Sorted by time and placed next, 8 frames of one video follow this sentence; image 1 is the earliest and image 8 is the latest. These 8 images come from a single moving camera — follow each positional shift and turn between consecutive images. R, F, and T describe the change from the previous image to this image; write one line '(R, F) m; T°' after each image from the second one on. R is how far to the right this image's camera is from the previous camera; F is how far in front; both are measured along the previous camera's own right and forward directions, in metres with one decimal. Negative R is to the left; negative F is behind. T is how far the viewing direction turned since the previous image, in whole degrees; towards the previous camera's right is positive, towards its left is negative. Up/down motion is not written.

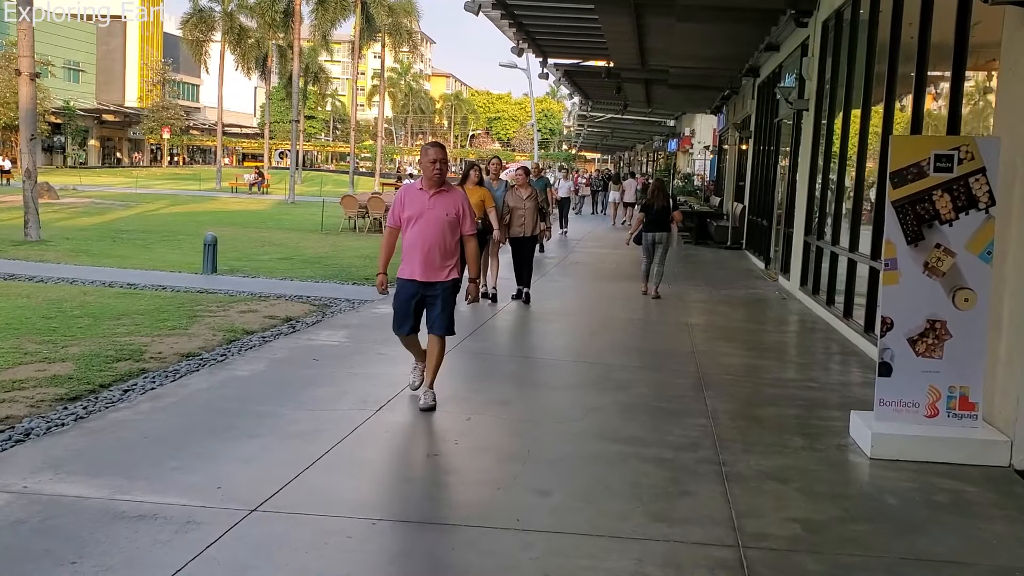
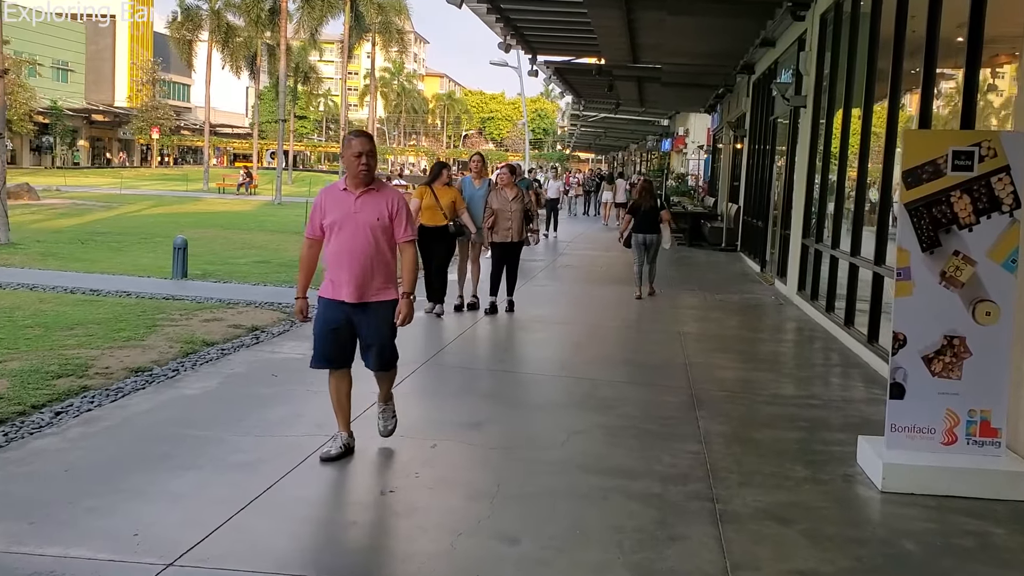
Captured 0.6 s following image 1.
(+0.1, +0.5) m; 0°
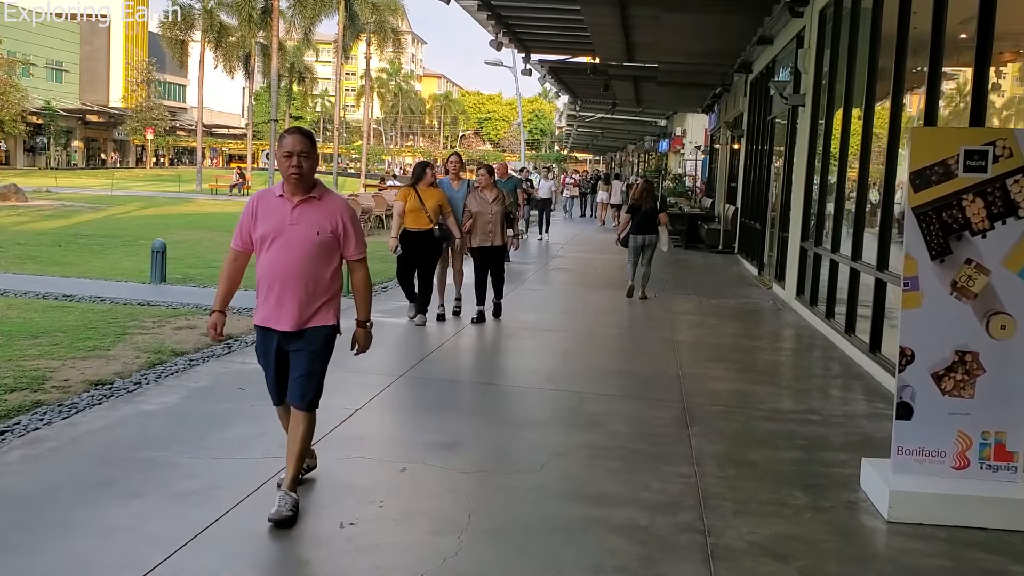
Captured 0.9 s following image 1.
(+0.1, +0.3) m; 0°
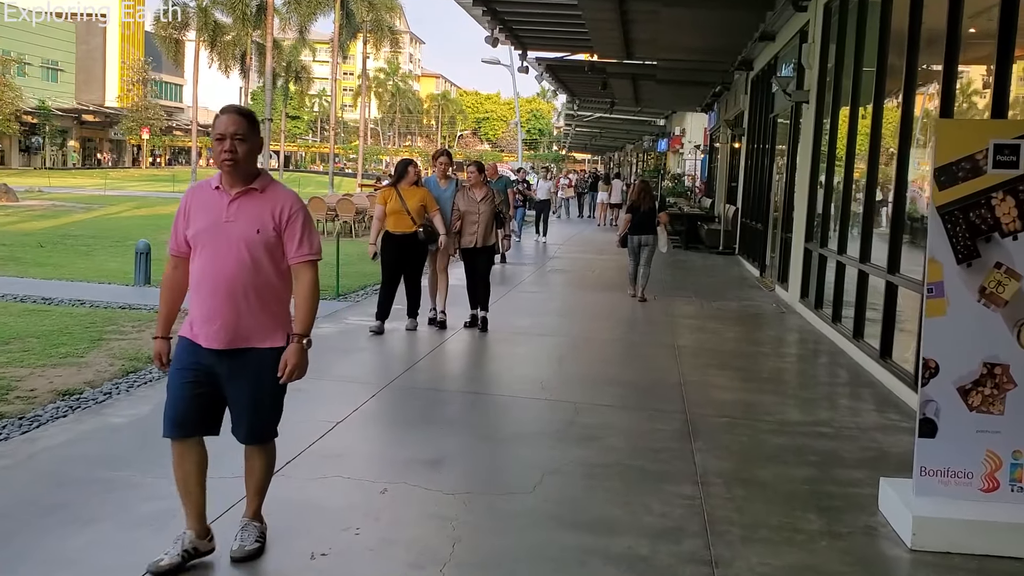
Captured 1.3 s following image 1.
(0.0, +0.3) m; 0°
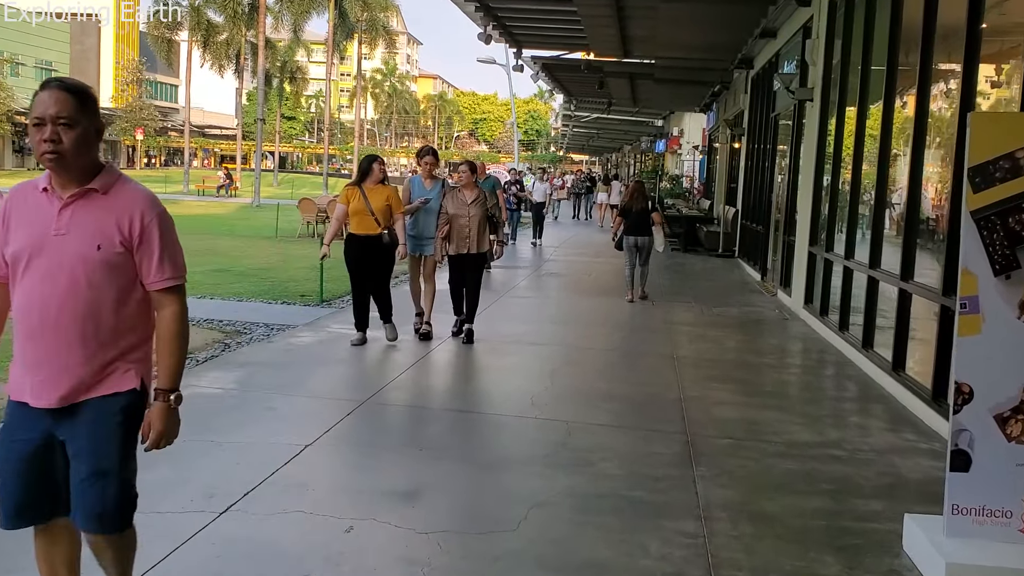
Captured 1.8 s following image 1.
(+0.1, +0.4) m; 0°
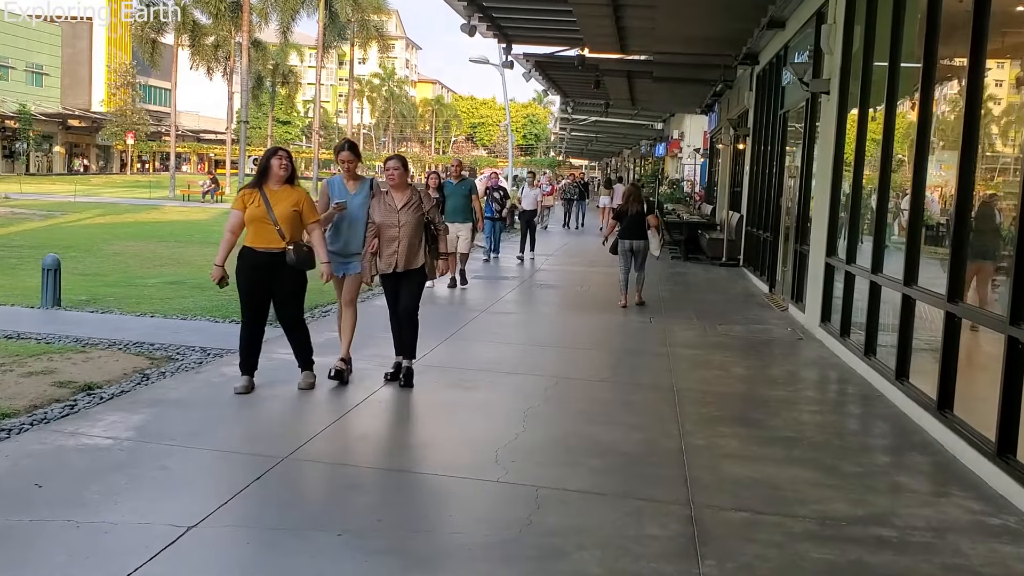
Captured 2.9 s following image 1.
(+0.2, +1.1) m; 0°
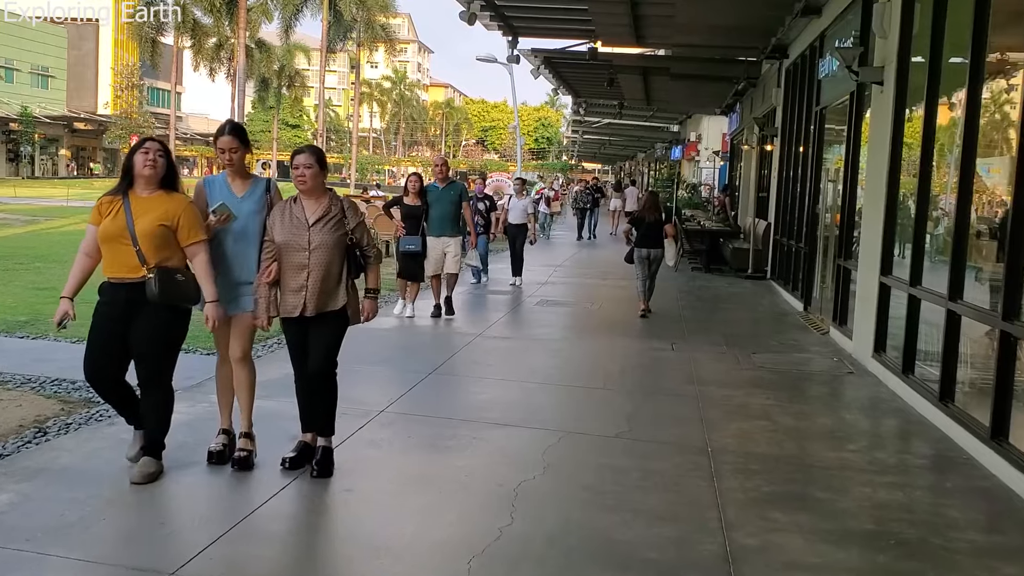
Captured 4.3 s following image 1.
(+0.1, +1.3) m; -1°
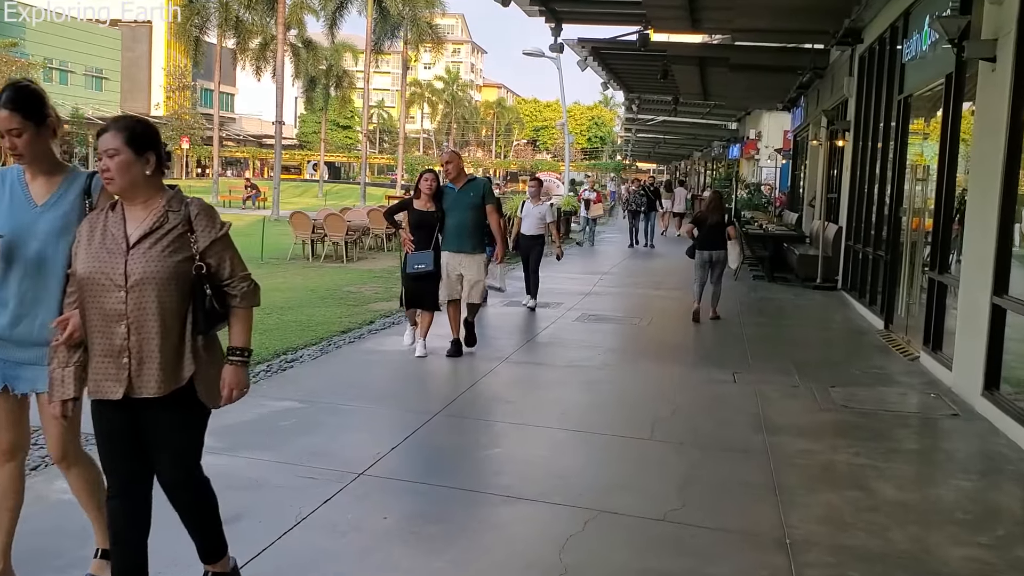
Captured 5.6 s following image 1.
(+0.2, +1.2) m; -3°
